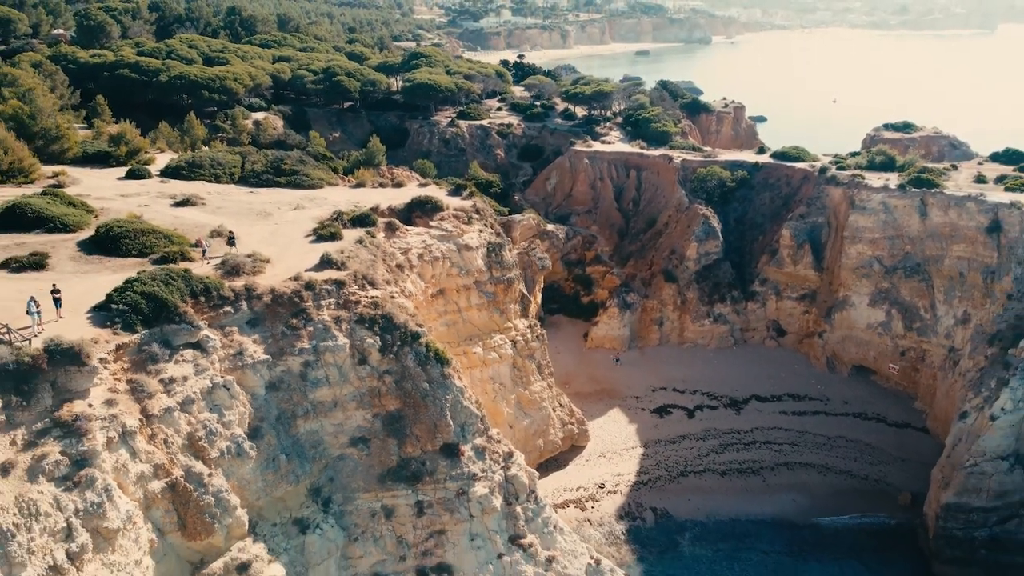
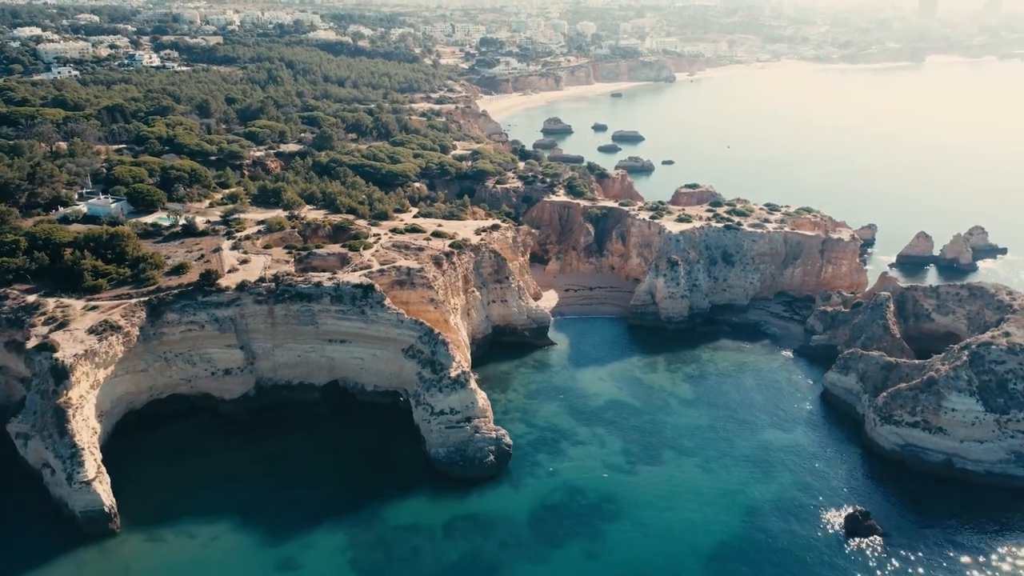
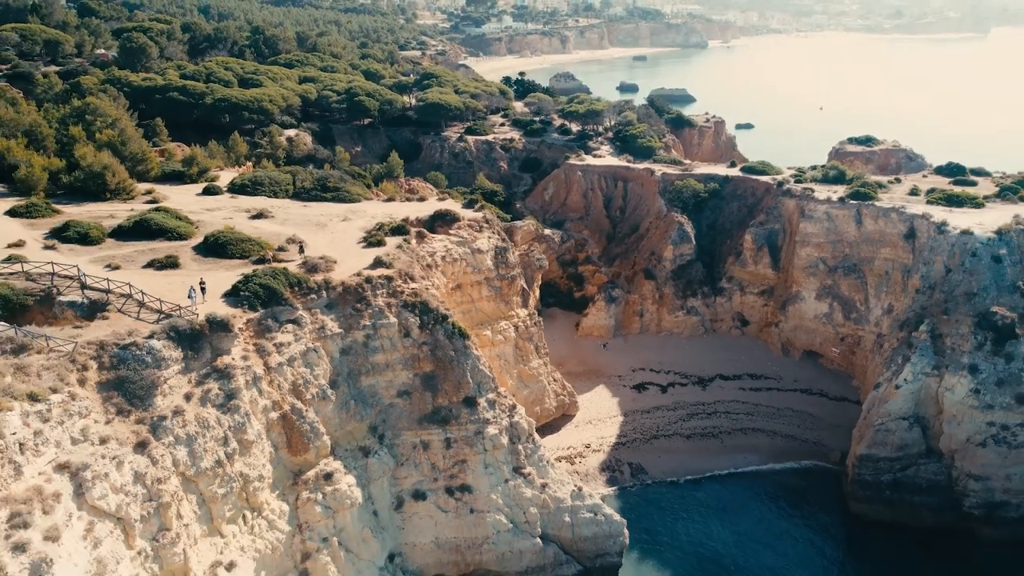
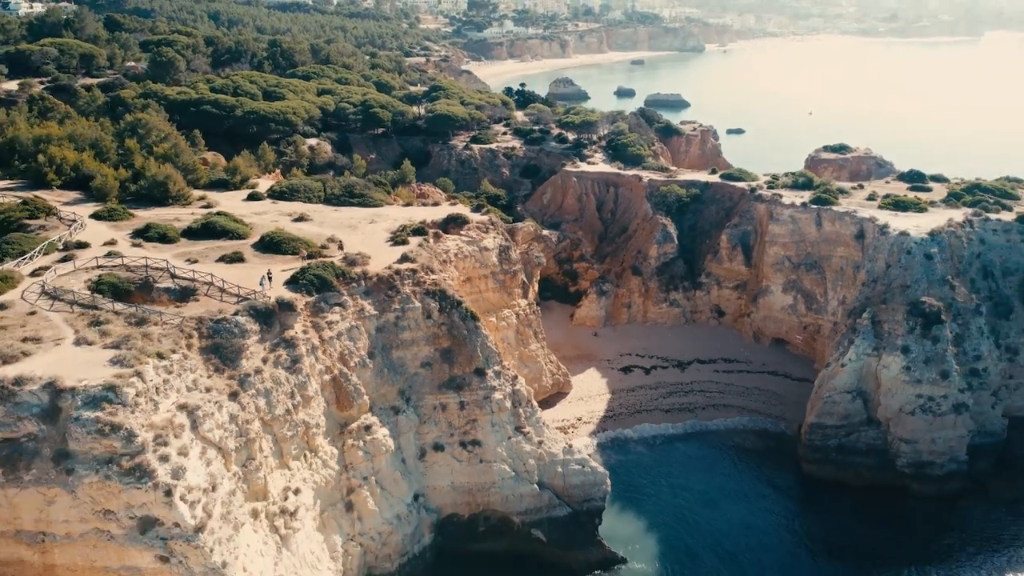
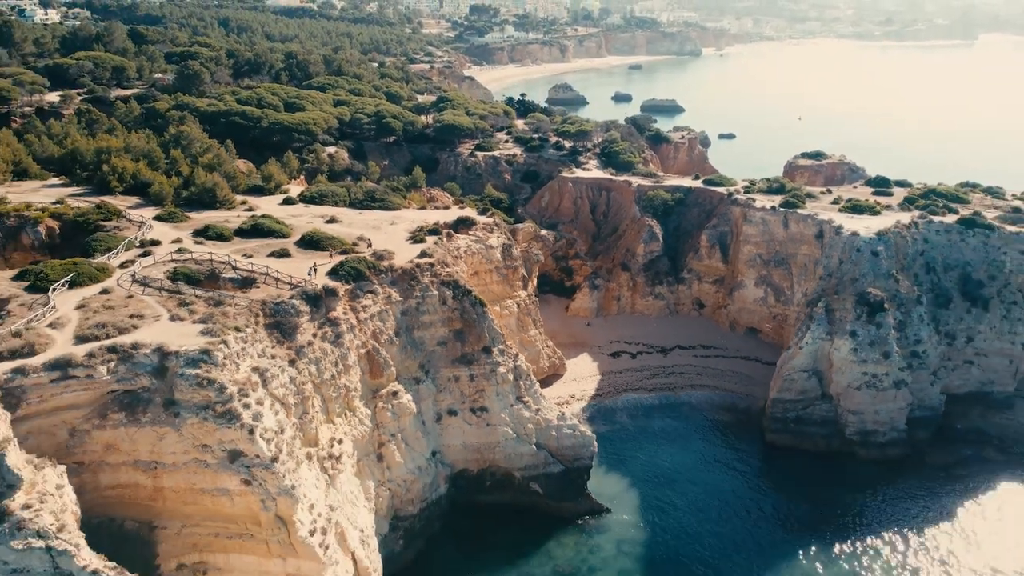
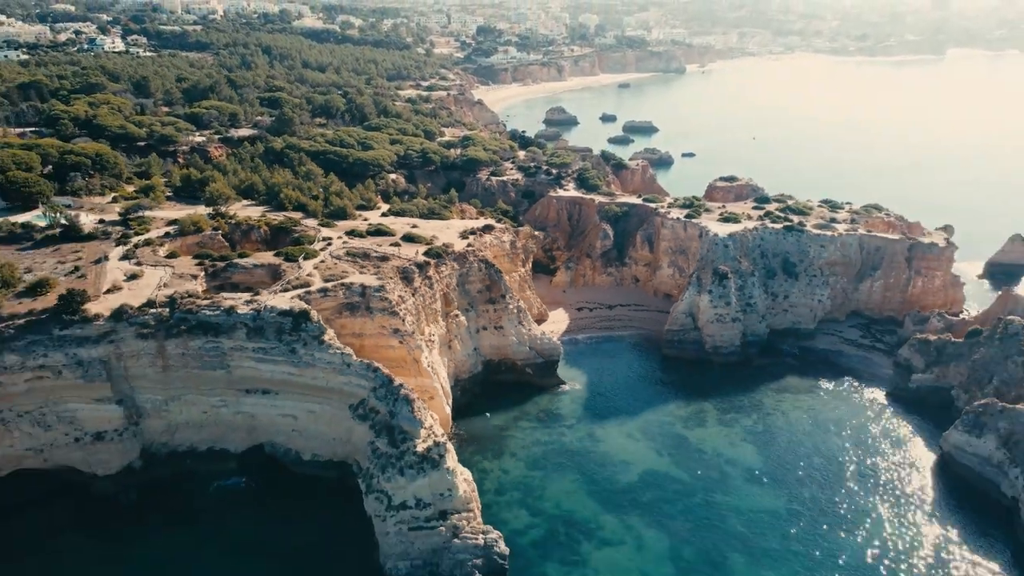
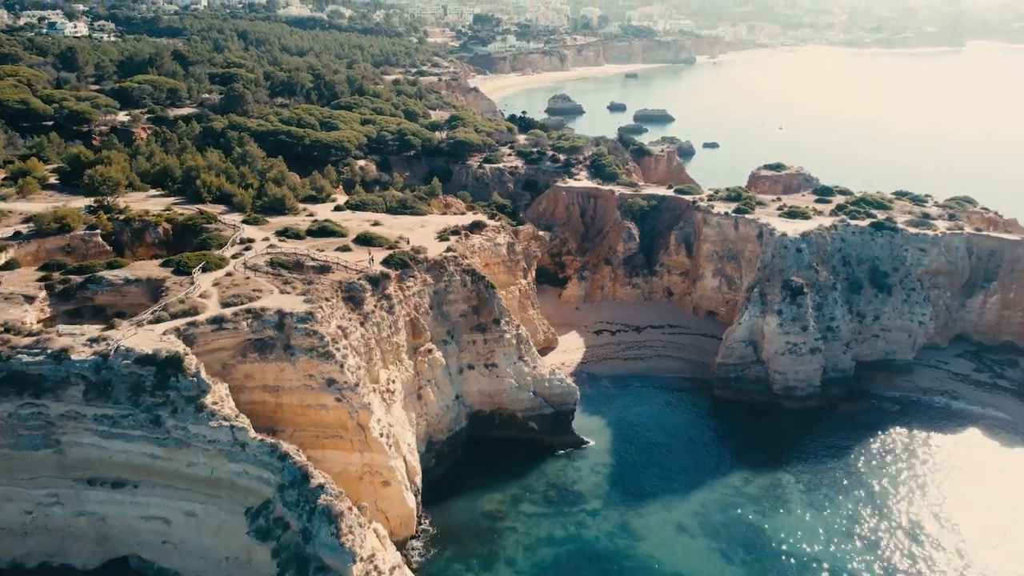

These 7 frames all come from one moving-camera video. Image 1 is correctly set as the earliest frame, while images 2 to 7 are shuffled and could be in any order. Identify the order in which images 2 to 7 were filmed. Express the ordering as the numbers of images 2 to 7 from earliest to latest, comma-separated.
3, 4, 5, 7, 6, 2
